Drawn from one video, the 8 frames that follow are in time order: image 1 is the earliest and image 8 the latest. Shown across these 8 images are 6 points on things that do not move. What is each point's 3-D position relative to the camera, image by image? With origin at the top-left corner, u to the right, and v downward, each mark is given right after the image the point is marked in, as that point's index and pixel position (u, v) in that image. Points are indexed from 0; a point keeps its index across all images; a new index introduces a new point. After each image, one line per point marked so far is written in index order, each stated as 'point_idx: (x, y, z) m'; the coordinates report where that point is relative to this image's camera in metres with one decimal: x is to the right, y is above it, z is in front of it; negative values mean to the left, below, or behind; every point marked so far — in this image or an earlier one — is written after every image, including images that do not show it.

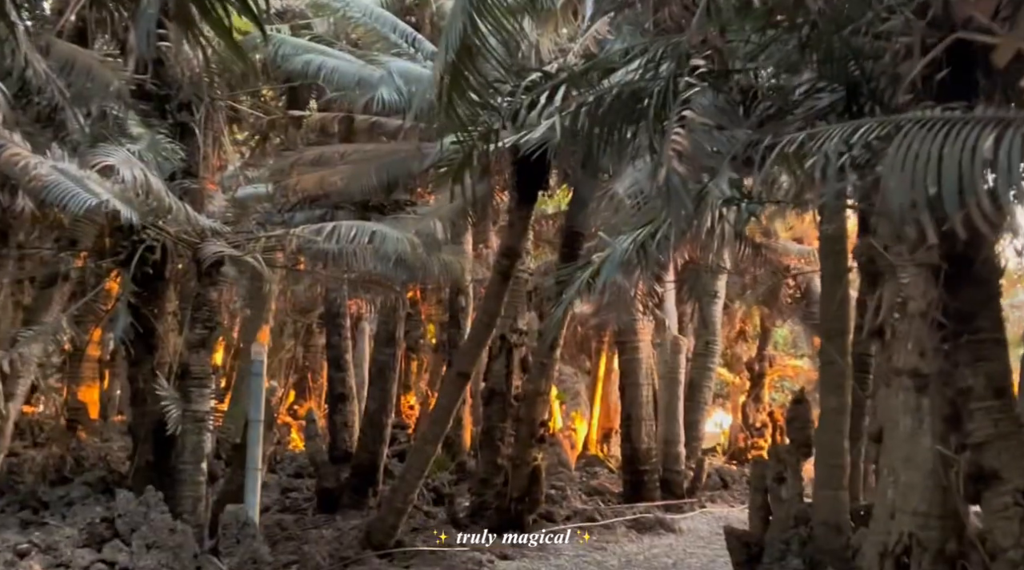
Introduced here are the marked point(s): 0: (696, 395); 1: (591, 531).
0: (+2.2, -1.3, +12.9) m
1: (+0.8, -2.4, +10.6) m
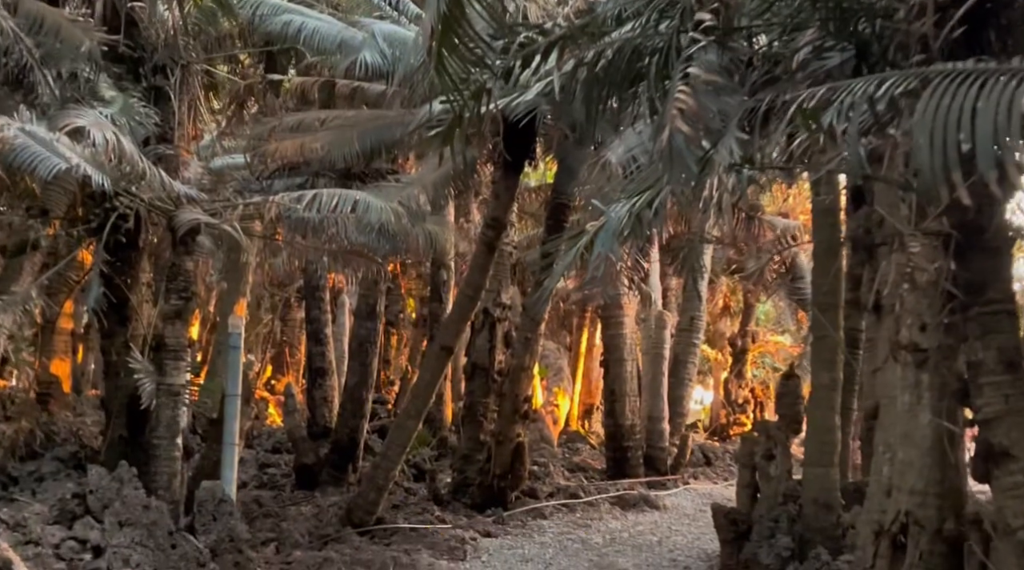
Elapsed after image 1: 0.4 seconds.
0: (+2.0, -1.0, +12.8) m
1: (+0.6, -2.1, +10.4) m
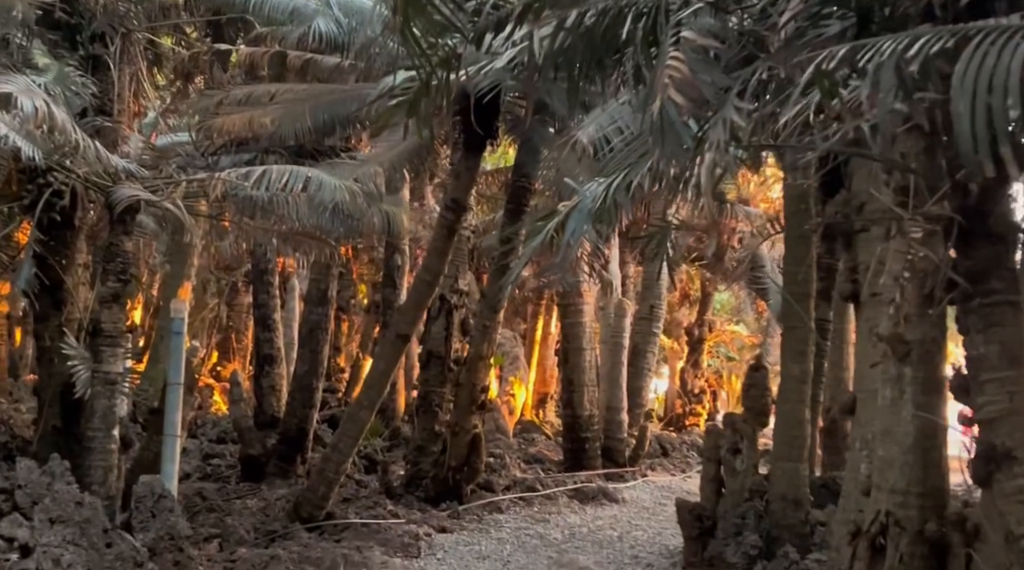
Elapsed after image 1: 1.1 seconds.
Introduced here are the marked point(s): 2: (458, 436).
0: (+1.4, -0.9, +12.5) m
1: (+0.2, -2.0, +10.1) m
2: (-0.5, -1.3, +9.6) m
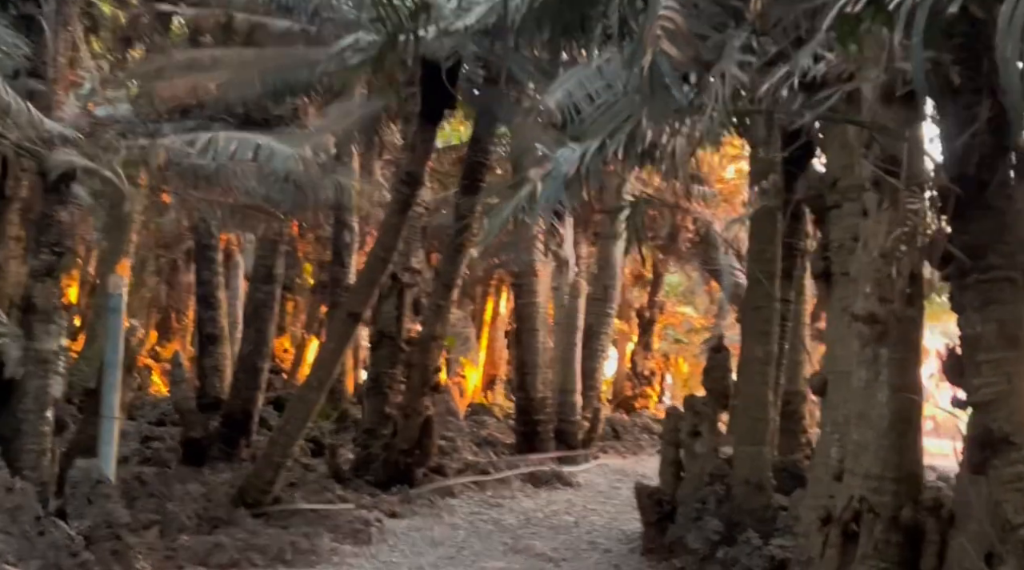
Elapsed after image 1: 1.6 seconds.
0: (+0.9, -0.6, +12.3) m
1: (-0.3, -1.8, +9.9) m
2: (-0.9, -1.1, +9.3) m
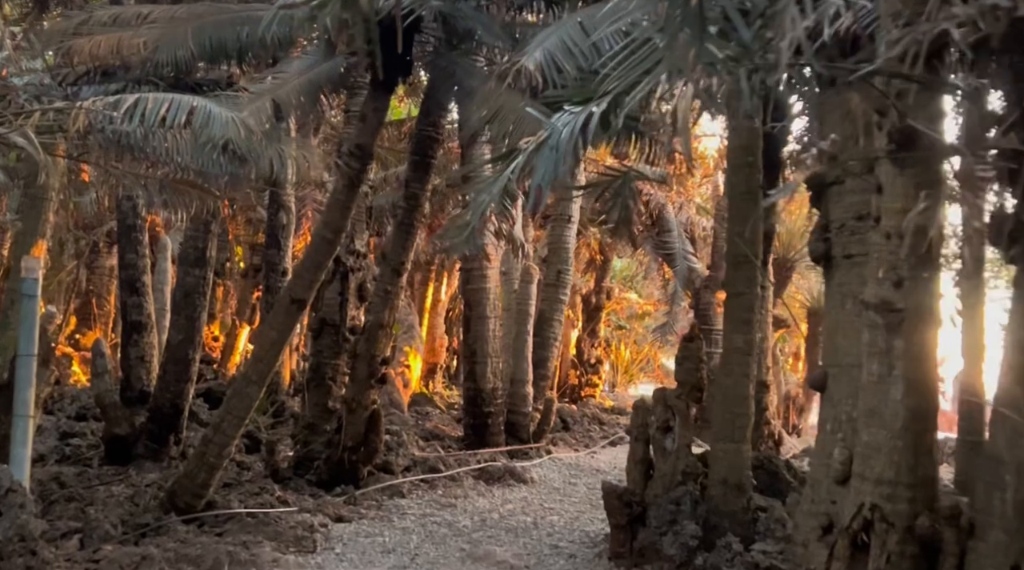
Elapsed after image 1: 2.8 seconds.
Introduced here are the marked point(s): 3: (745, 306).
0: (+0.3, -0.5, +11.8) m
1: (-0.7, -1.7, +9.3) m
2: (-1.2, -1.0, +8.7) m
3: (+1.4, -0.1, +6.7) m
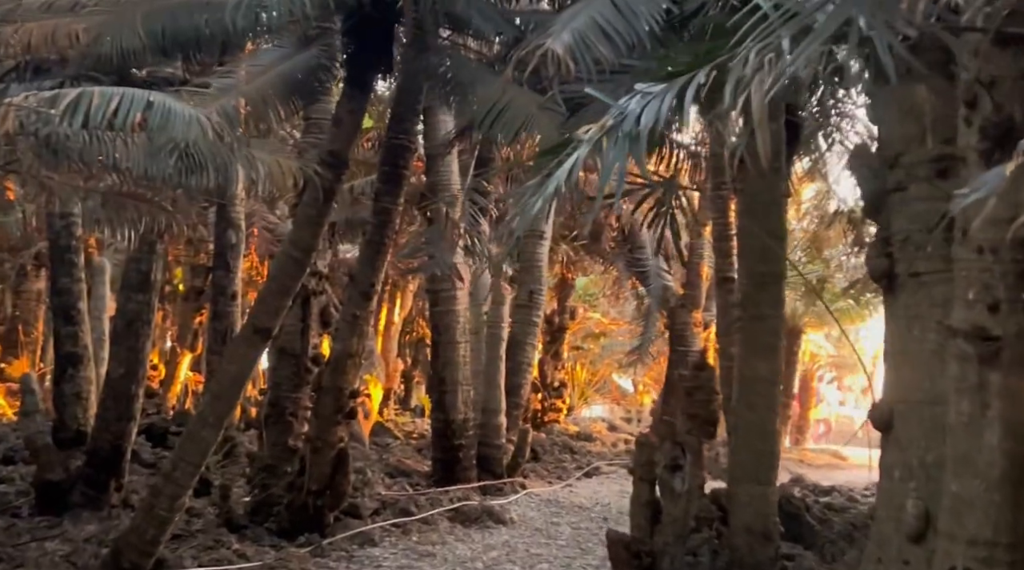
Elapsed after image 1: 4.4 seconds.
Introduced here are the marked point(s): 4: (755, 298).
0: (0.0, -0.7, +11.0) m
1: (-0.8, -1.9, +8.4) m
2: (-1.4, -1.2, +7.8) m
3: (+1.4, -0.3, +6.0) m
4: (+1.4, -0.1, +6.0) m
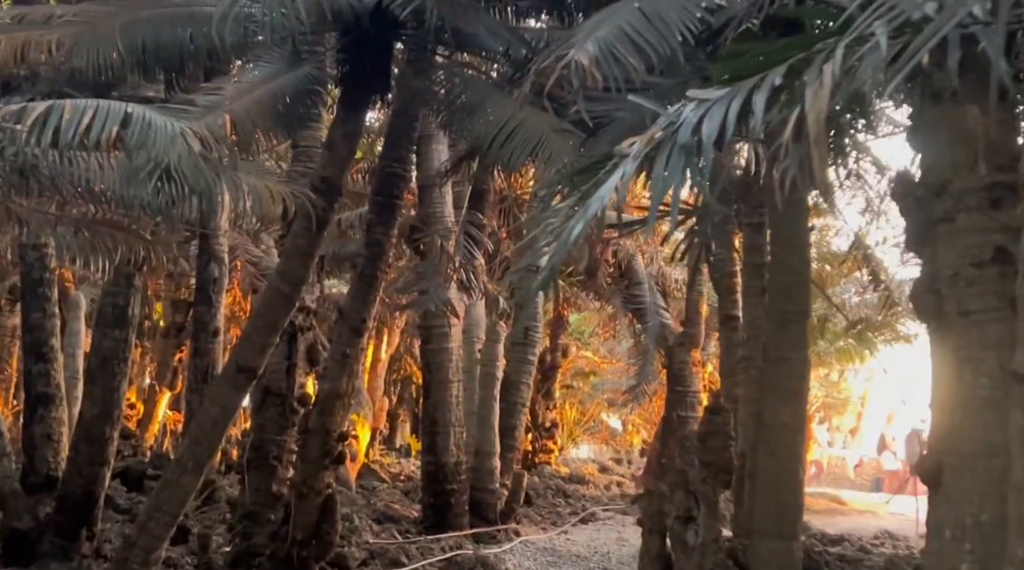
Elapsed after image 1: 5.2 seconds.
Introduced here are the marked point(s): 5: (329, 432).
0: (0.0, -1.1, +10.5) m
1: (-0.8, -2.1, +7.9) m
2: (-1.4, -1.4, +7.3) m
3: (+1.4, -0.4, +5.6) m
4: (+1.4, -0.3, +5.6) m
5: (-1.2, -1.0, +7.3) m
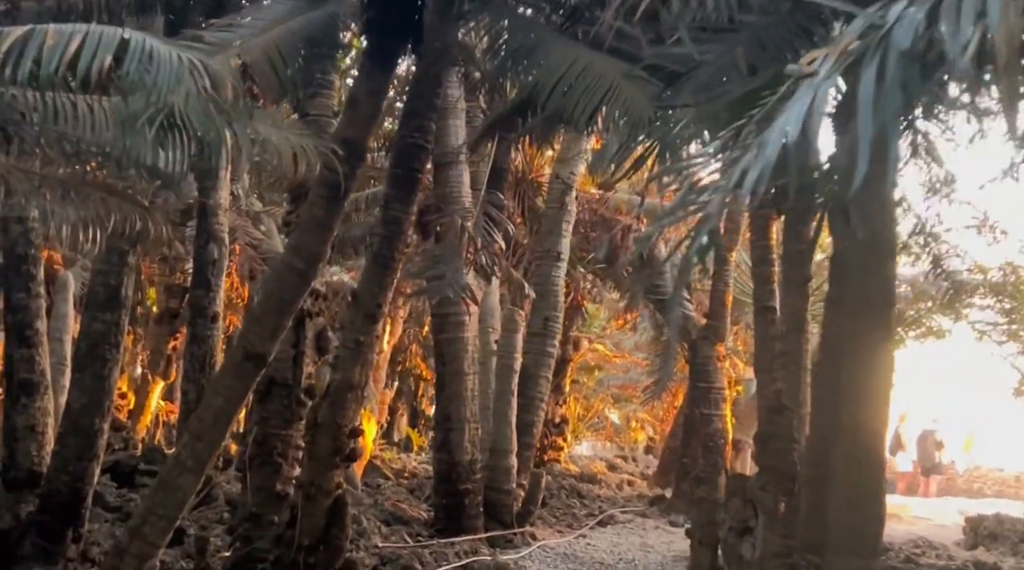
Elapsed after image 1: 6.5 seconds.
0: (+0.1, -0.9, +9.9) m
1: (-0.7, -2.0, +7.3) m
2: (-1.2, -1.3, +6.6) m
3: (+1.6, -0.4, +5.0) m
4: (+1.6, -0.2, +4.9) m
5: (-1.0, -0.9, +6.7) m
